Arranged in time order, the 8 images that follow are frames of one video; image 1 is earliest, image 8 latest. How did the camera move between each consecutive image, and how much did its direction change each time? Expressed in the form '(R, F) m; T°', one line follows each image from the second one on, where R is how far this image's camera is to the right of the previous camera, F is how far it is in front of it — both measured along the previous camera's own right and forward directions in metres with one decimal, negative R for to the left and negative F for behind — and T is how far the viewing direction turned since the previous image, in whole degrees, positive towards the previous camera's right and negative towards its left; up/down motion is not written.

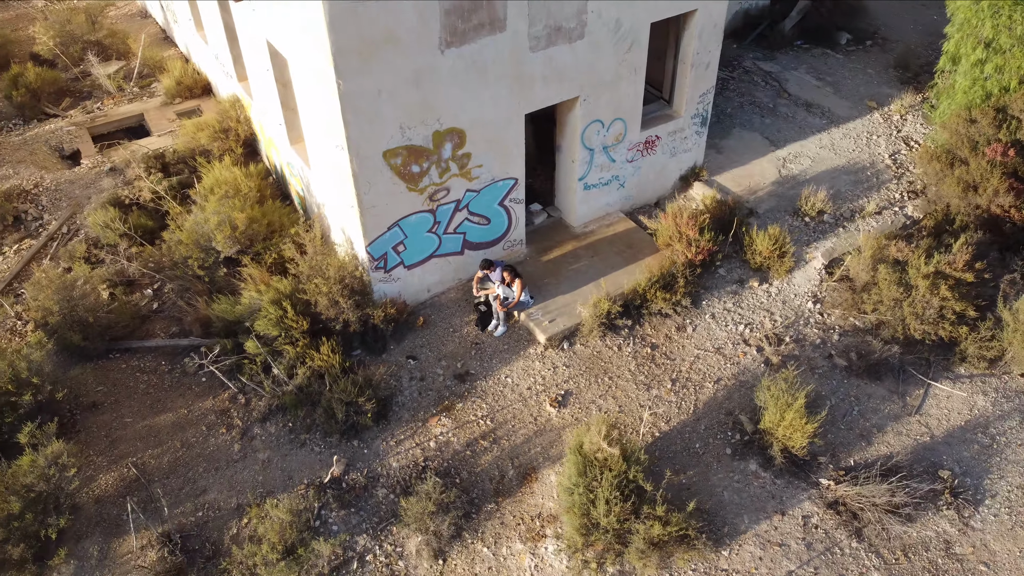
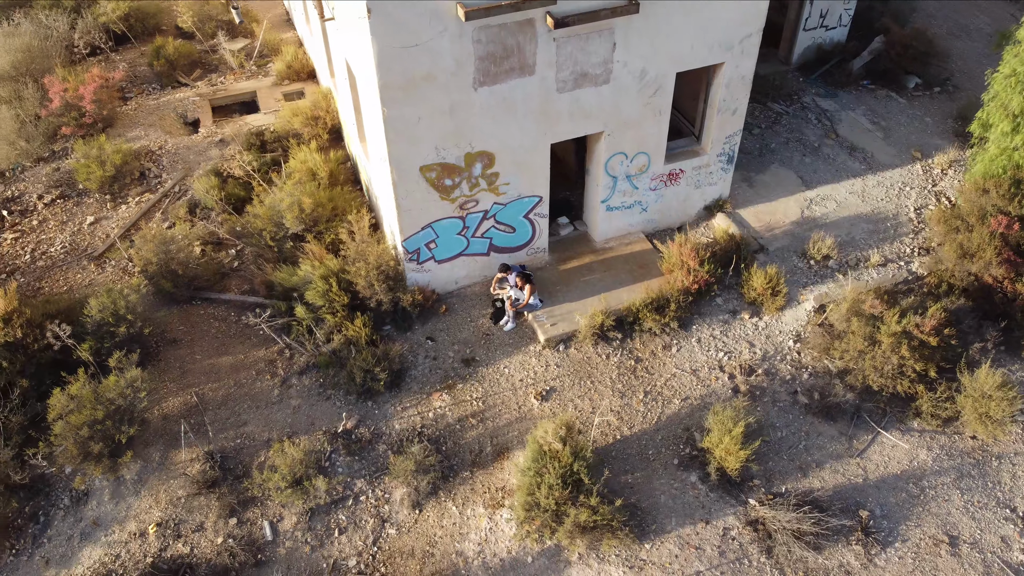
(+1.0, -1.0) m; -8°
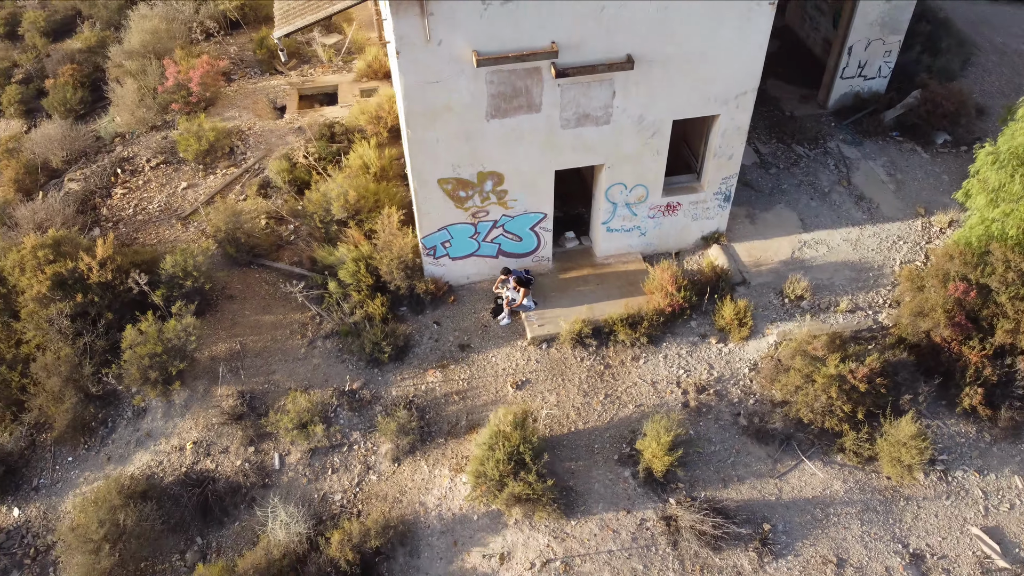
(+1.2, -1.2) m; -7°
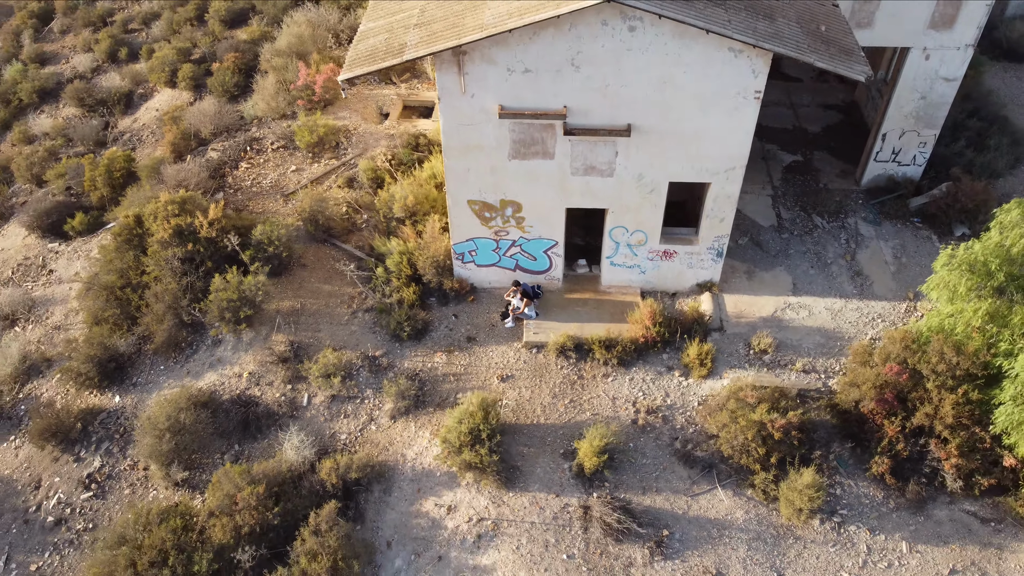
(+1.8, -1.7) m; -10°
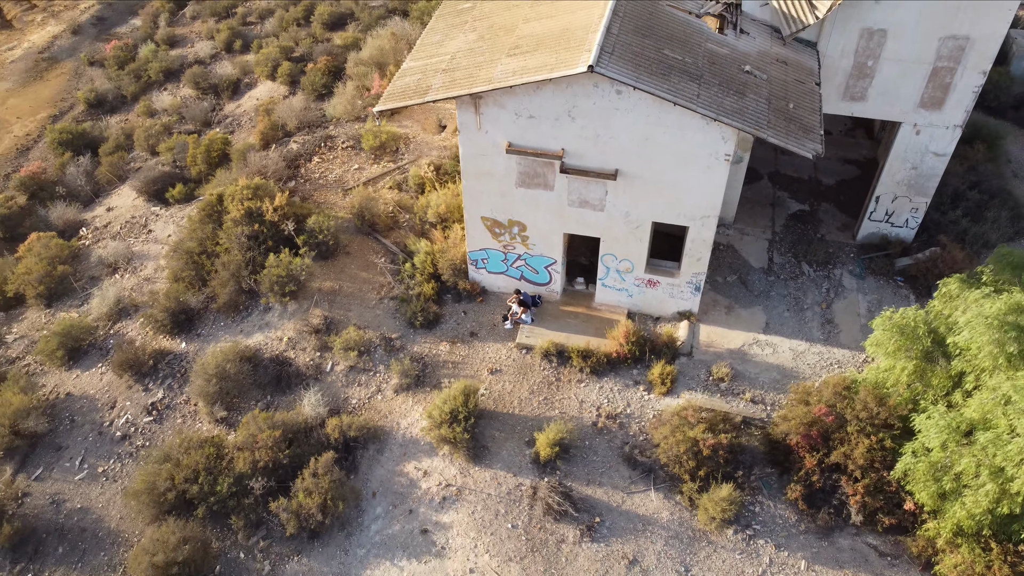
(+1.5, -1.7) m; -7°
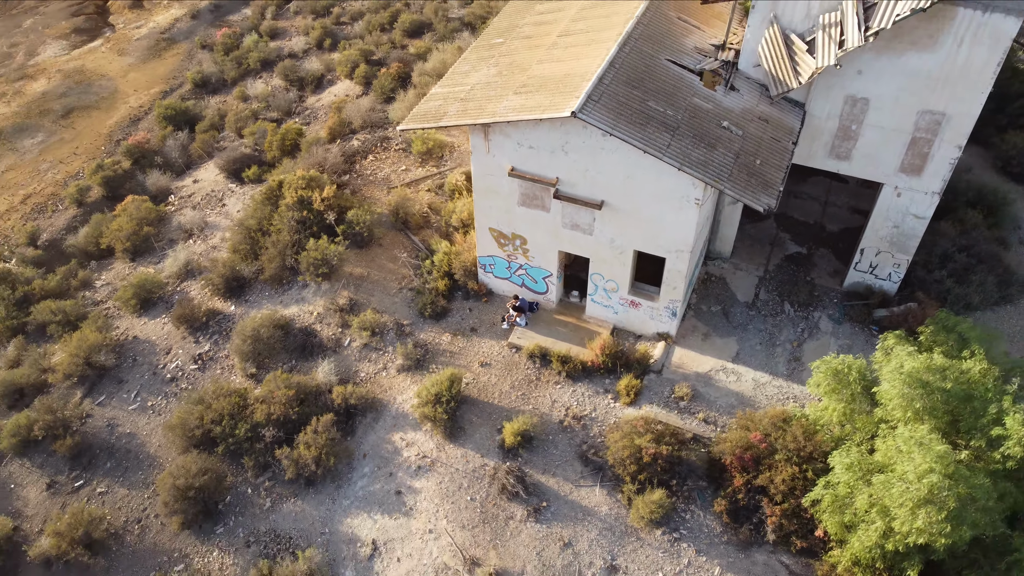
(+1.6, -1.5) m; -7°
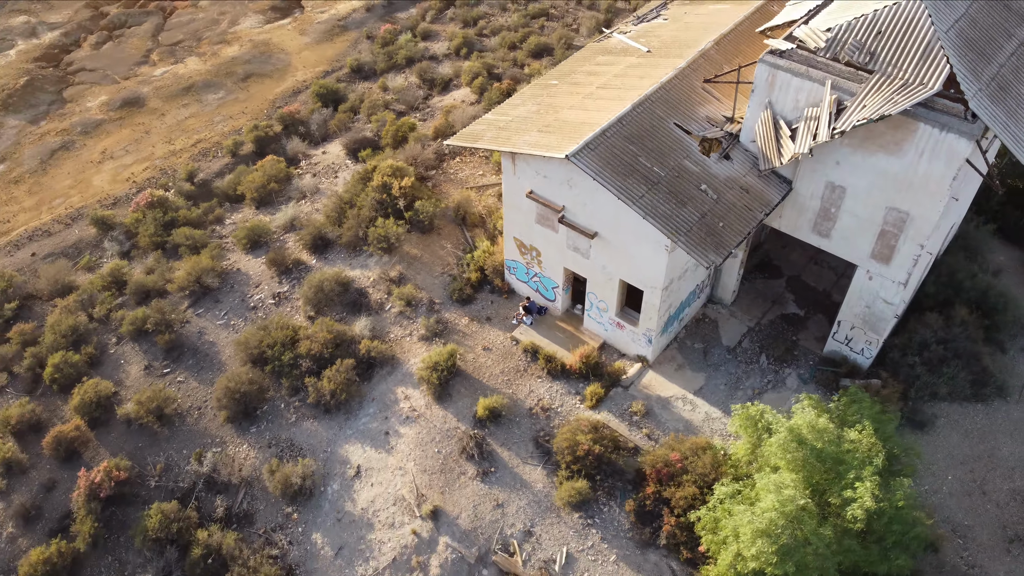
(+3.0, -2.2) m; -11°
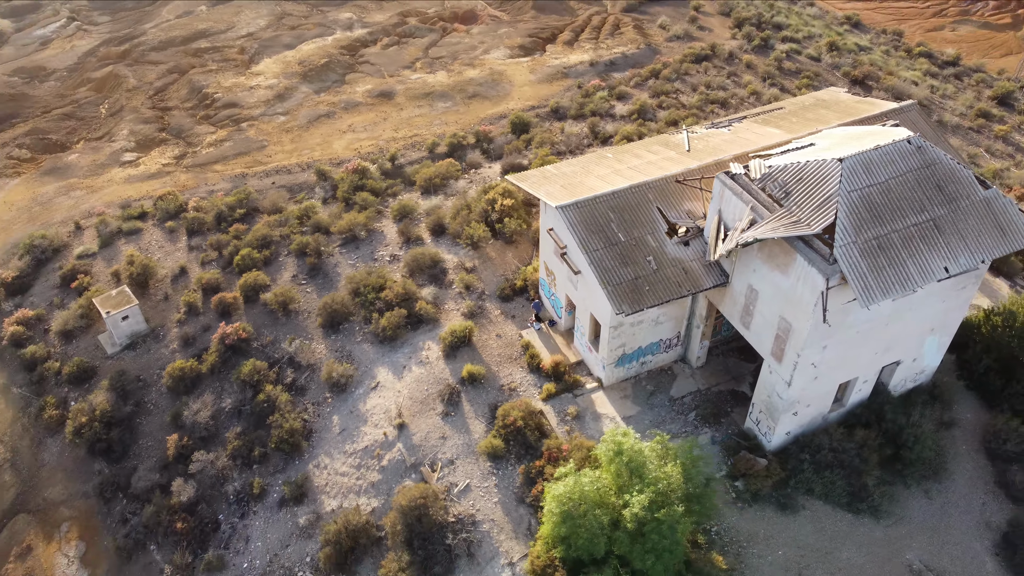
(+6.5, -4.0) m; -19°
